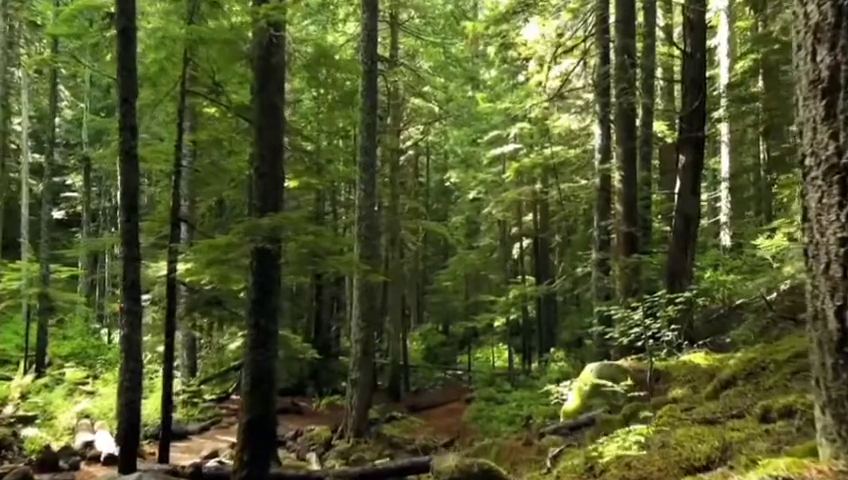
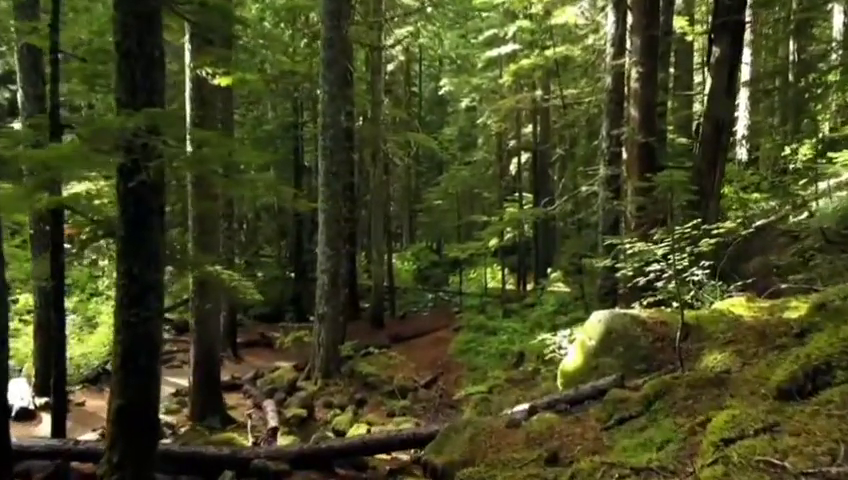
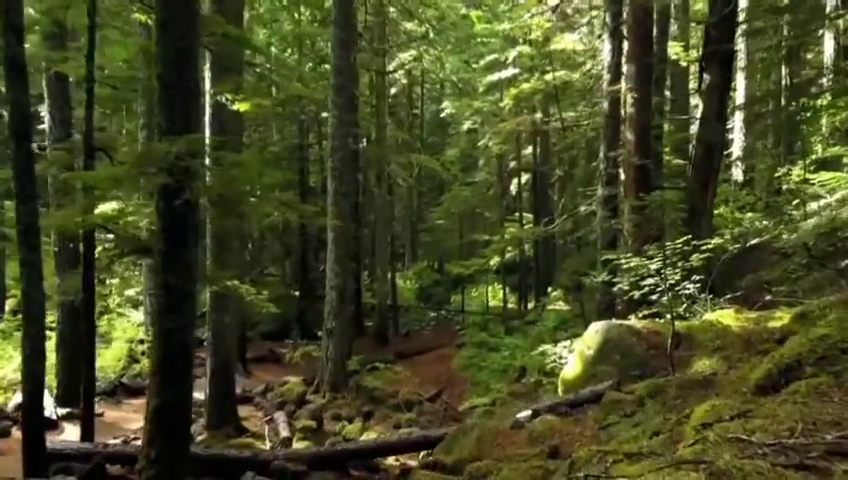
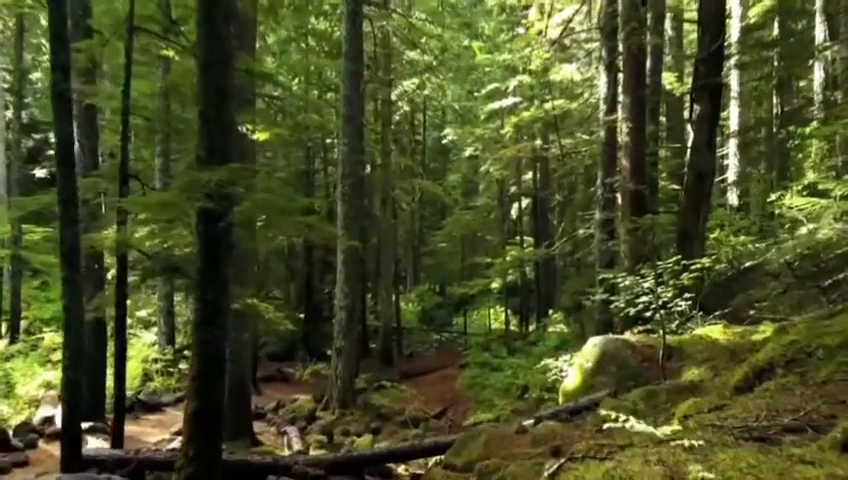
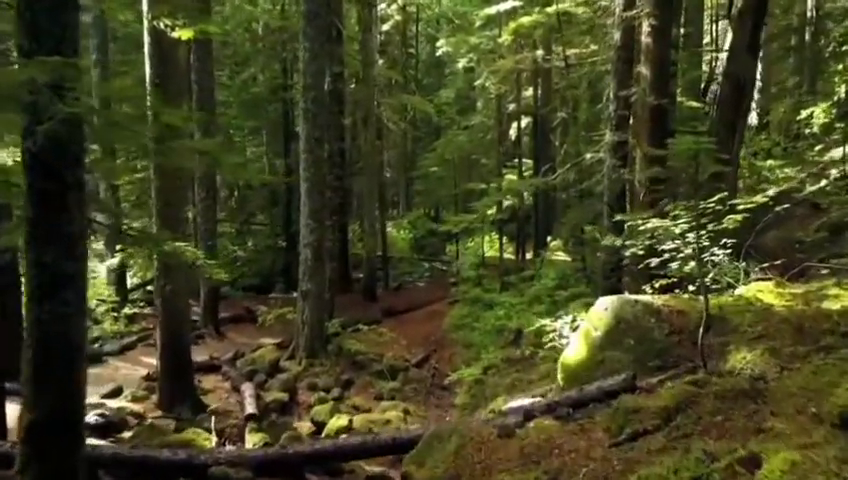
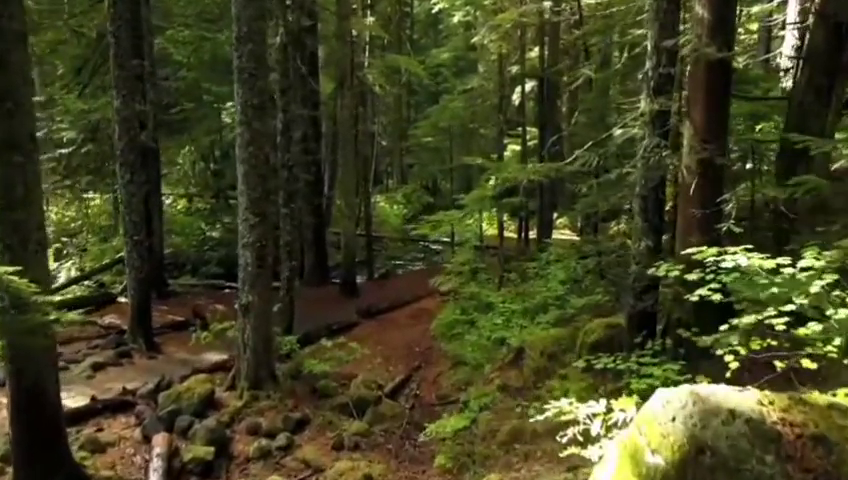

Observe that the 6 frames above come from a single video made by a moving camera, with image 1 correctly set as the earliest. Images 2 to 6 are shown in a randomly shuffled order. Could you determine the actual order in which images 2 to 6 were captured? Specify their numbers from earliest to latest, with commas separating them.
4, 3, 2, 5, 6
